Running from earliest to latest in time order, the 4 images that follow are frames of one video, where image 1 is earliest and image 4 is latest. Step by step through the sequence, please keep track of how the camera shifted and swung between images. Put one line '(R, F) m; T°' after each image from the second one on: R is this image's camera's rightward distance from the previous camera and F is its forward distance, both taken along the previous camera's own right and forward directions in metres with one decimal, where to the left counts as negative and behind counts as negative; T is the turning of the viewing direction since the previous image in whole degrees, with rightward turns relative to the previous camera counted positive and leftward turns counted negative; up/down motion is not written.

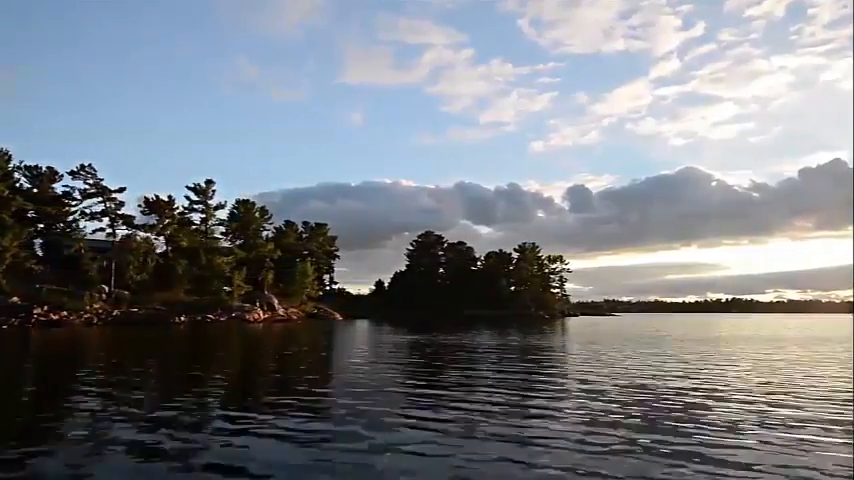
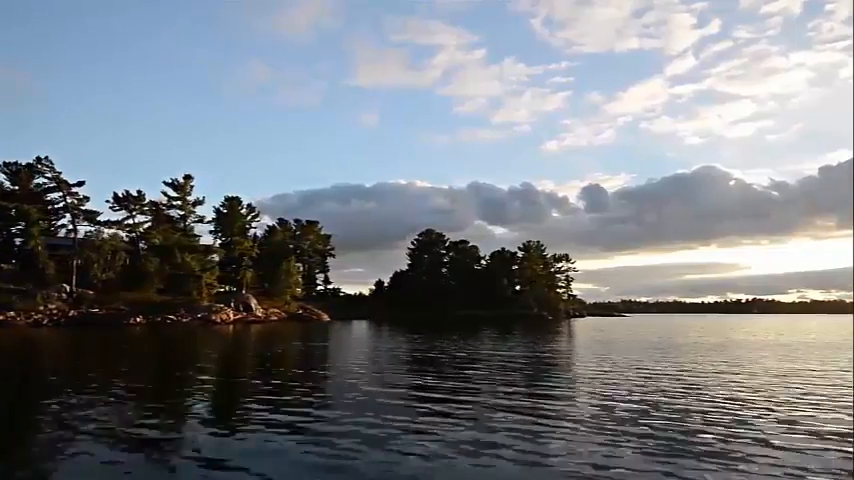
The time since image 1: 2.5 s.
(+2.1, +2.8) m; -1°
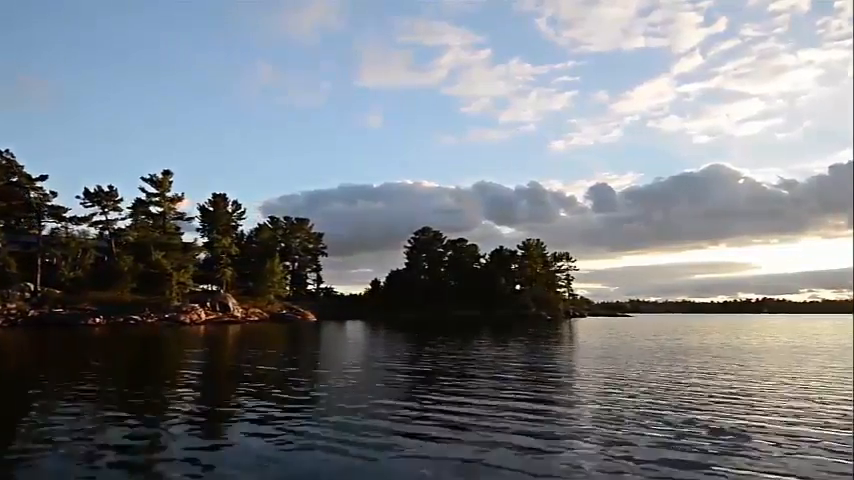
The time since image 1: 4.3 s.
(+1.6, +1.9) m; -1°
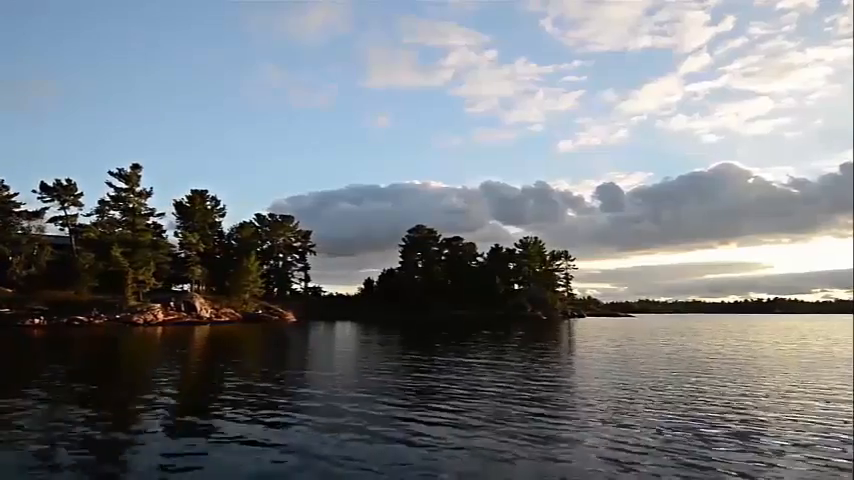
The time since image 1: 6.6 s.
(+2.0, +2.6) m; -1°
